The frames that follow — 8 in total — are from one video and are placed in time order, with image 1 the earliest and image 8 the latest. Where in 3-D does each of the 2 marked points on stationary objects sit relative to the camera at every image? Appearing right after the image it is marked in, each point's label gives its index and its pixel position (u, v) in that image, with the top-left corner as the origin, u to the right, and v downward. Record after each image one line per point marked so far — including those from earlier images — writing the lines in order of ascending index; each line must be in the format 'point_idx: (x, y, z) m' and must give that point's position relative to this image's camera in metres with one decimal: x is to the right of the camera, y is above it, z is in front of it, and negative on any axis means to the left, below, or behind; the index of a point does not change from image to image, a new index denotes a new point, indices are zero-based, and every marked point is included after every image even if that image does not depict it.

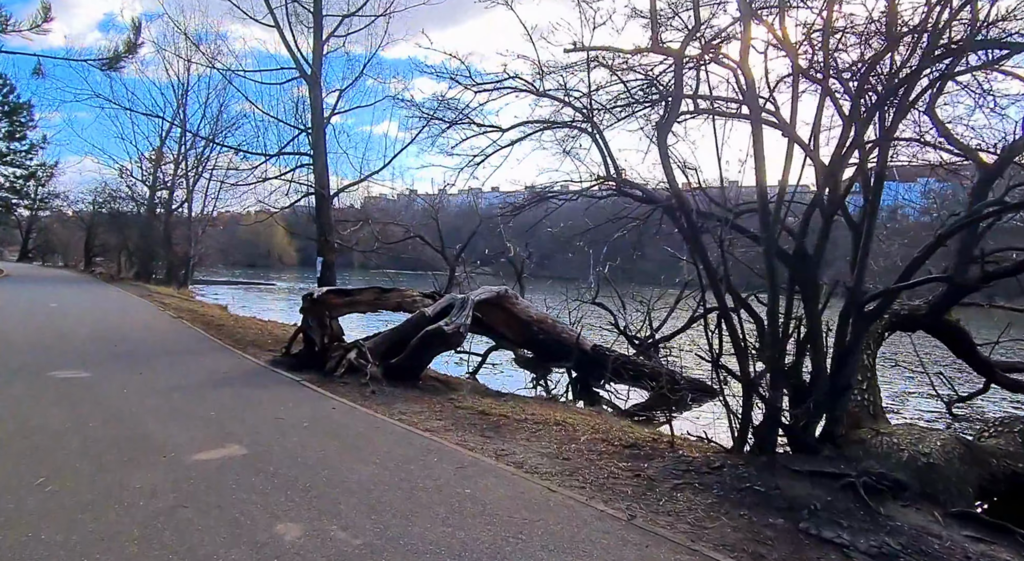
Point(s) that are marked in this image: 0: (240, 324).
0: (-6.6, -1.1, +14.5) m
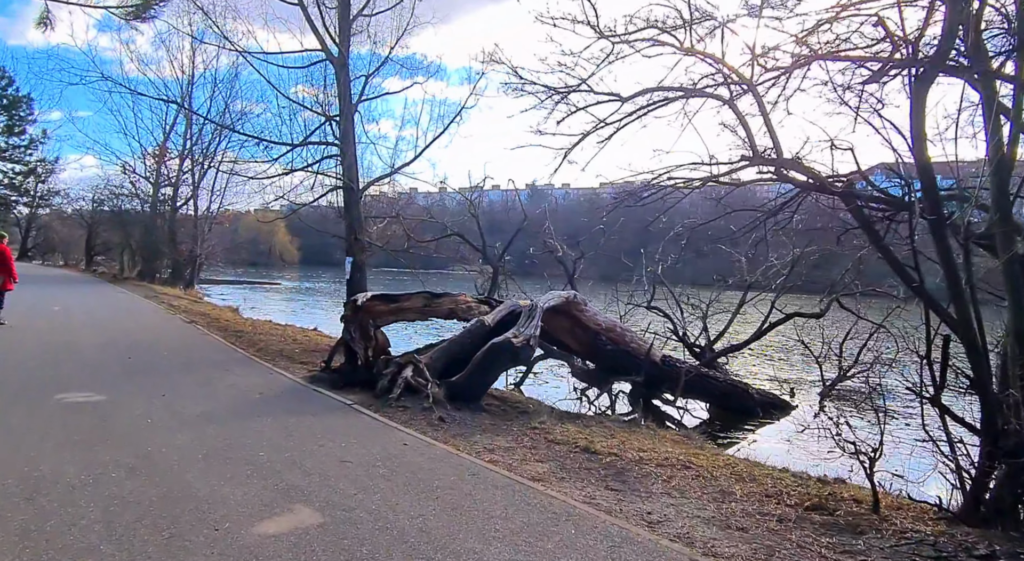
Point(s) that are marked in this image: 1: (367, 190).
0: (-5.7, -1.1, +13.4) m
1: (-3.0, +1.9, +12.4) m
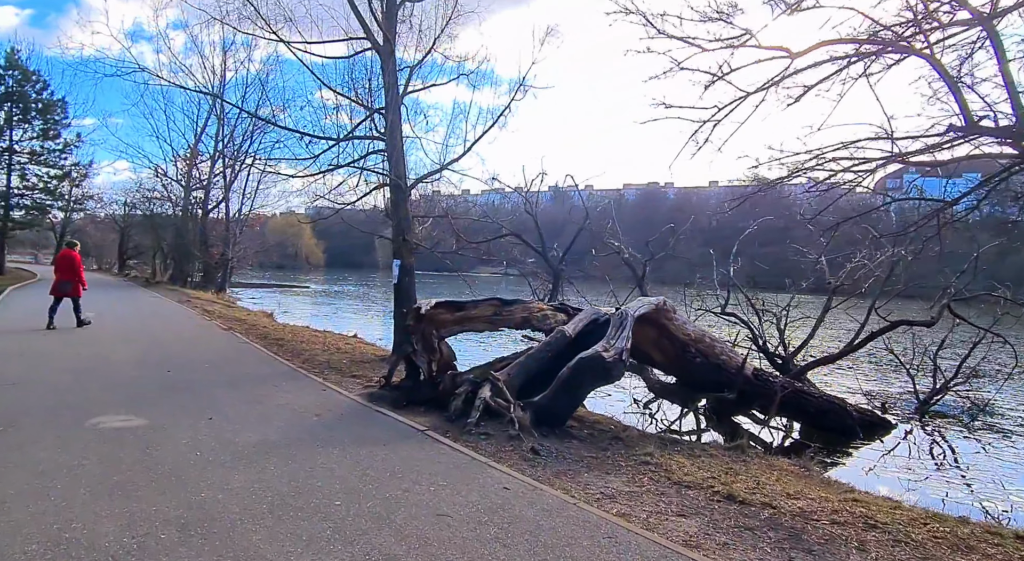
0: (-4.5, -1.2, +12.6) m
1: (-1.9, +1.8, +11.5) m
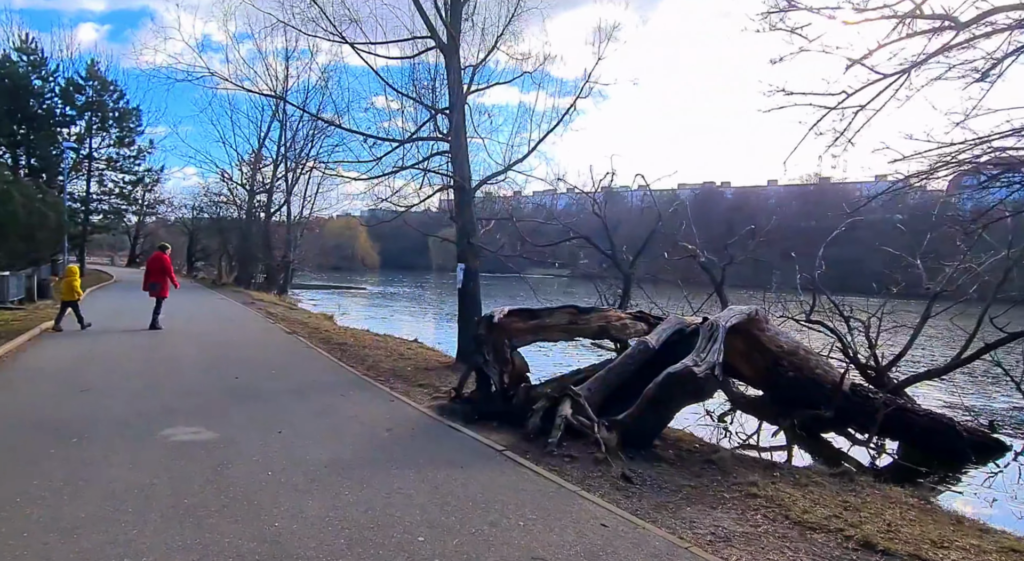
0: (-3.1, -1.3, +12.4) m
1: (-0.6, +1.7, +11.2) m
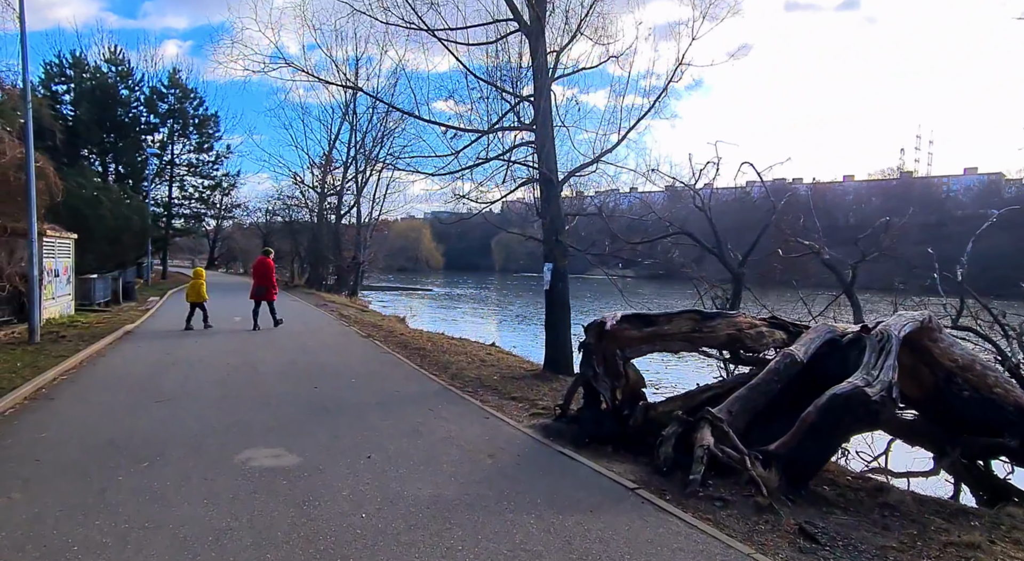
0: (-1.4, -1.3, +11.8) m
1: (+0.9, +1.7, +10.2) m
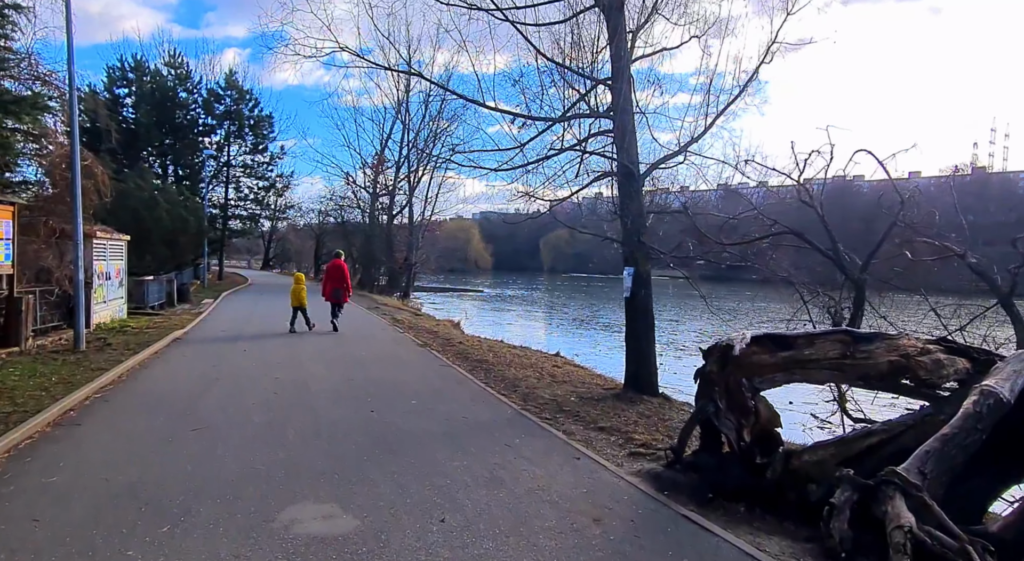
0: (-0.2, -1.4, +10.7) m
1: (+2.1, +1.6, +9.0) m
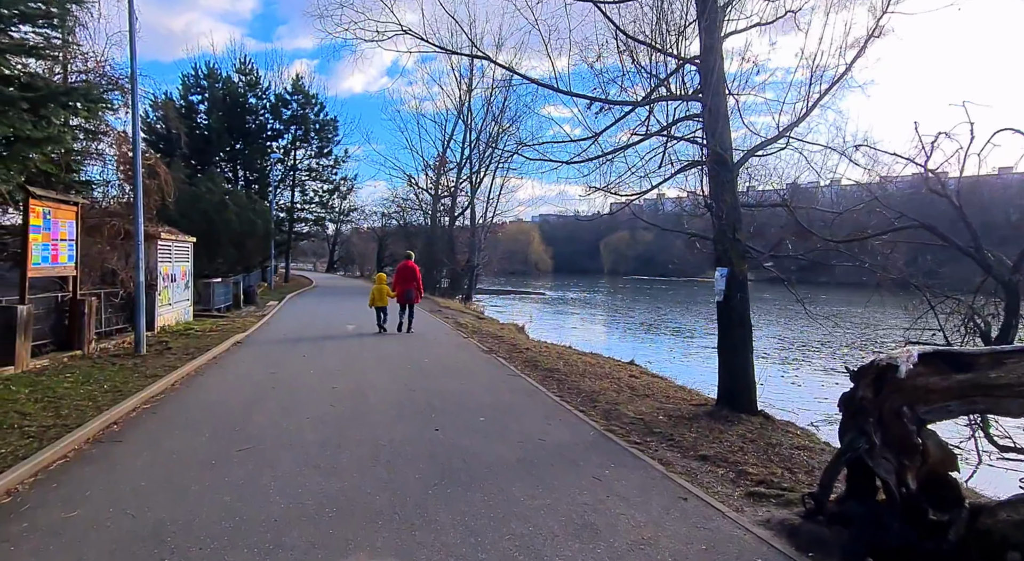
0: (+1.0, -1.4, +9.8) m
1: (+3.1, +1.6, +7.9) m
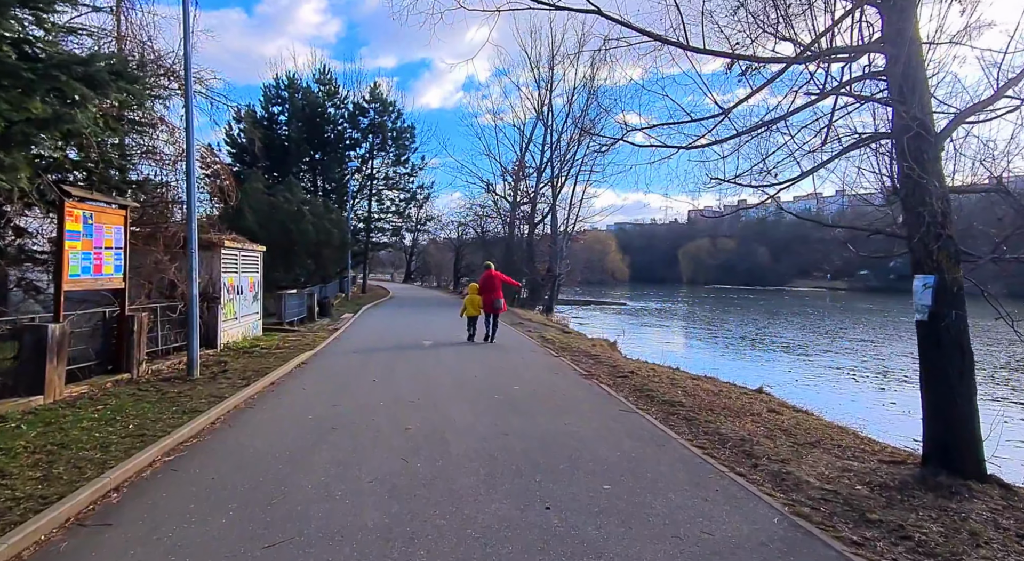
0: (+2.5, -1.6, +7.9) m
1: (+4.3, +1.5, +5.8) m
